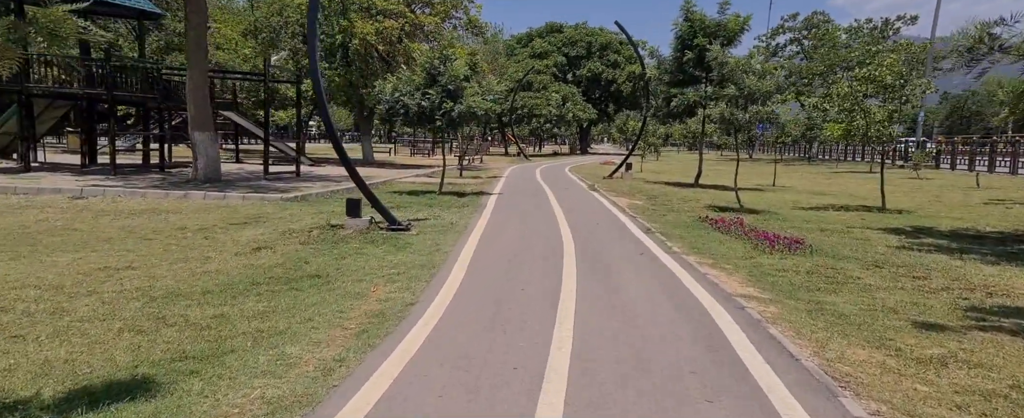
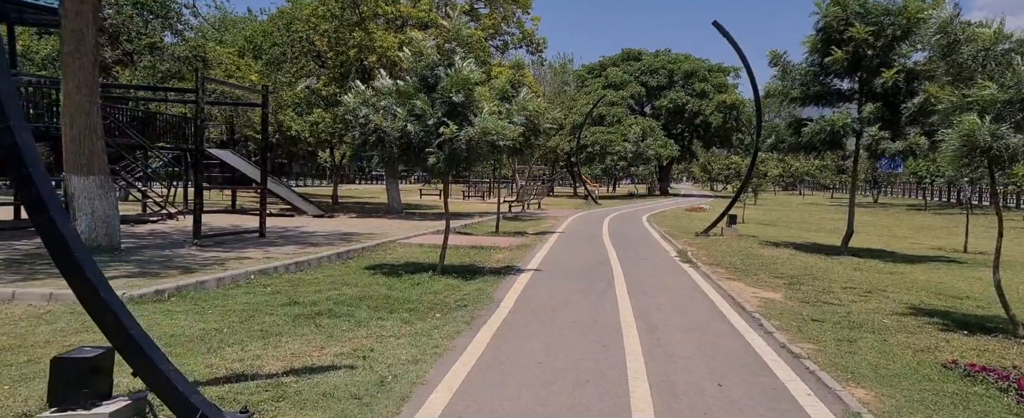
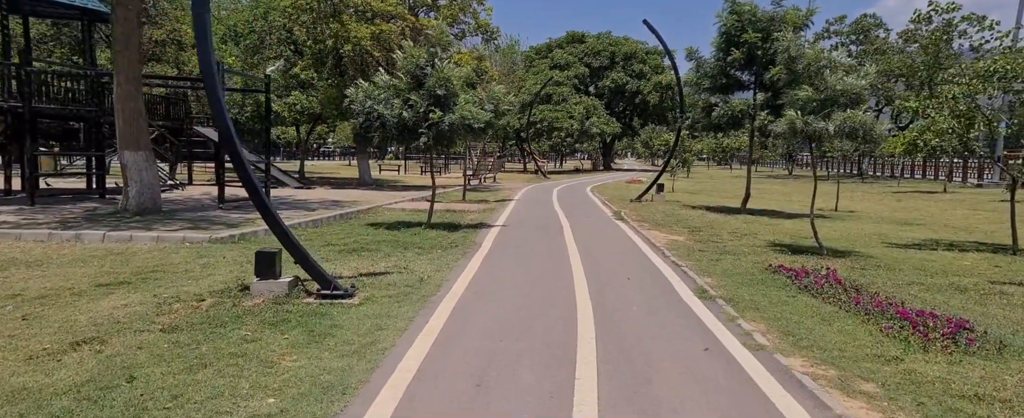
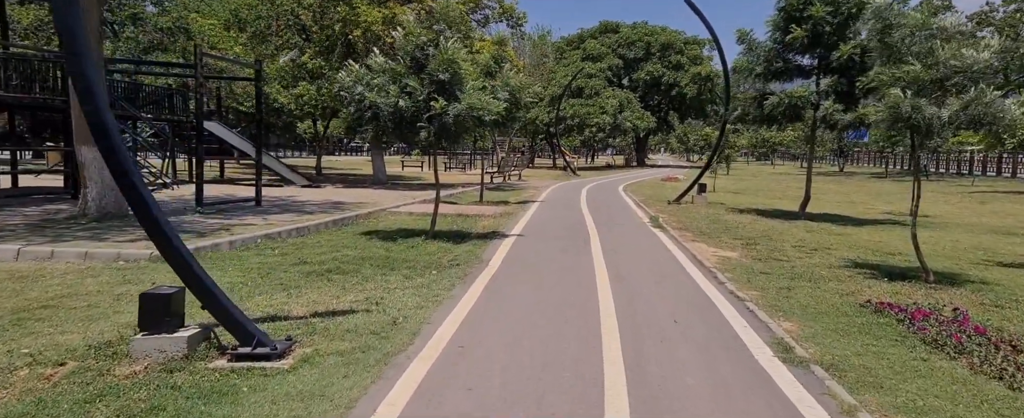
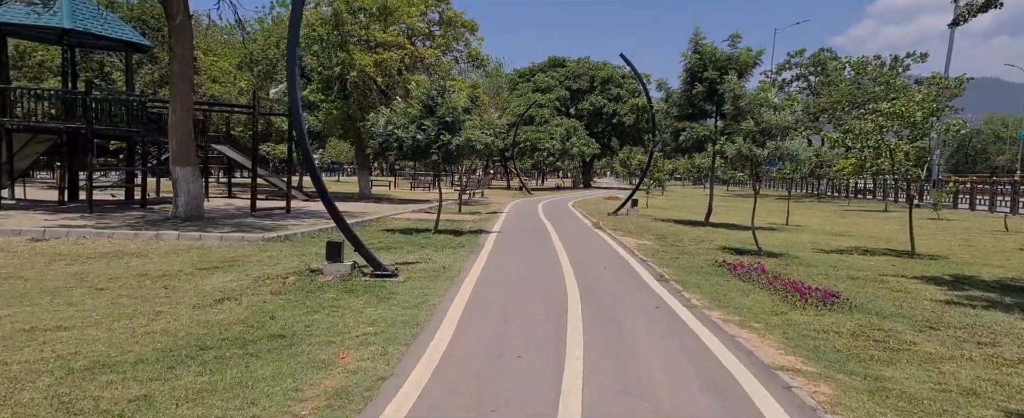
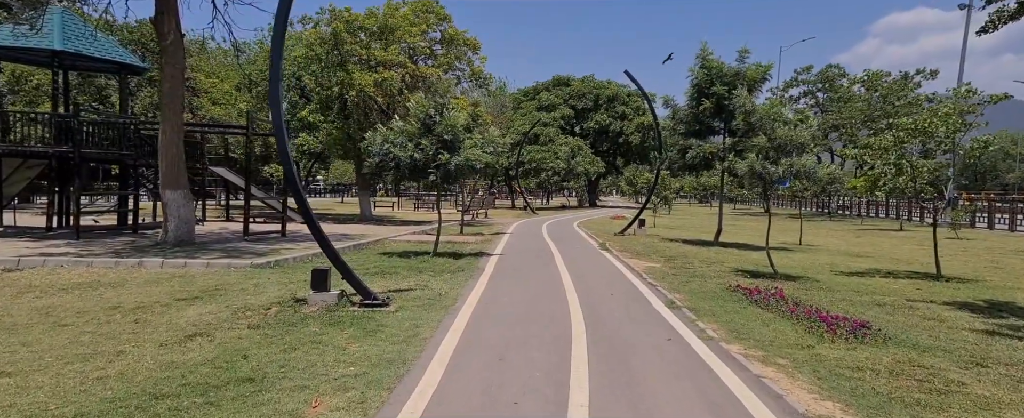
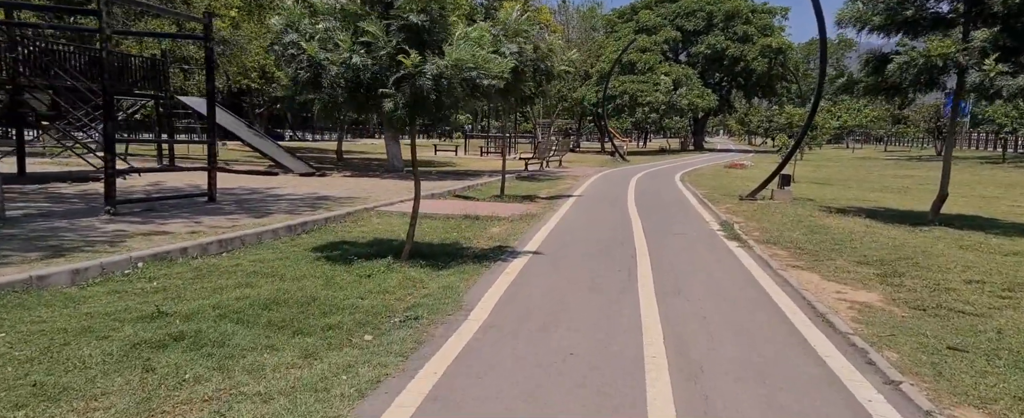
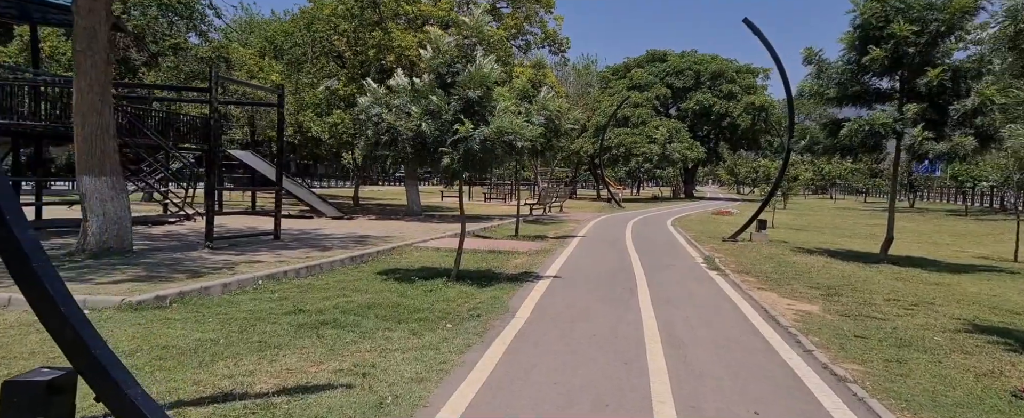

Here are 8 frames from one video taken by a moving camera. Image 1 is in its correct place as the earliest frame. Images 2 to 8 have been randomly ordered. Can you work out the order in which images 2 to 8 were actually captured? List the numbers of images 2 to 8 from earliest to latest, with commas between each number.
5, 6, 3, 4, 2, 8, 7
